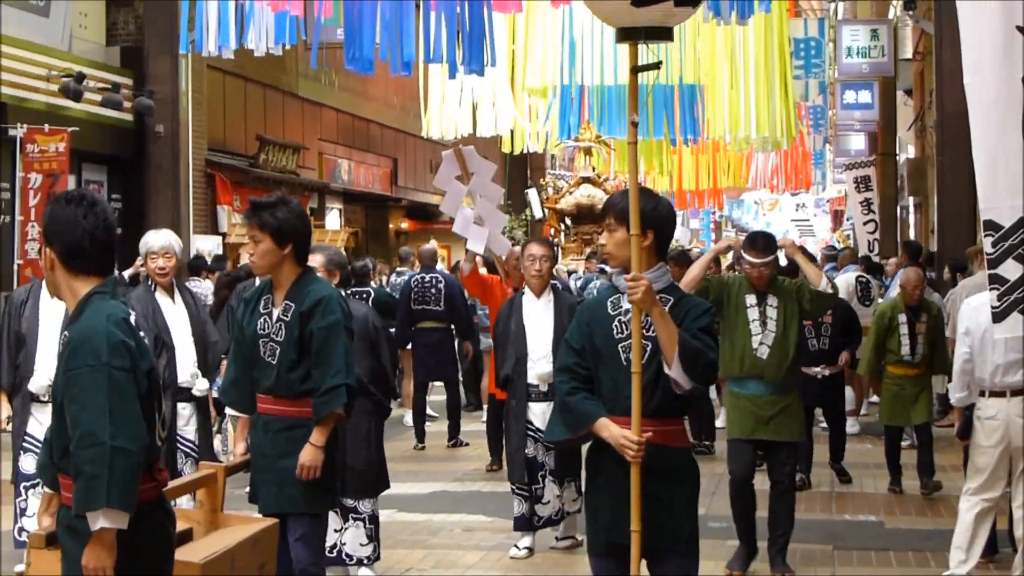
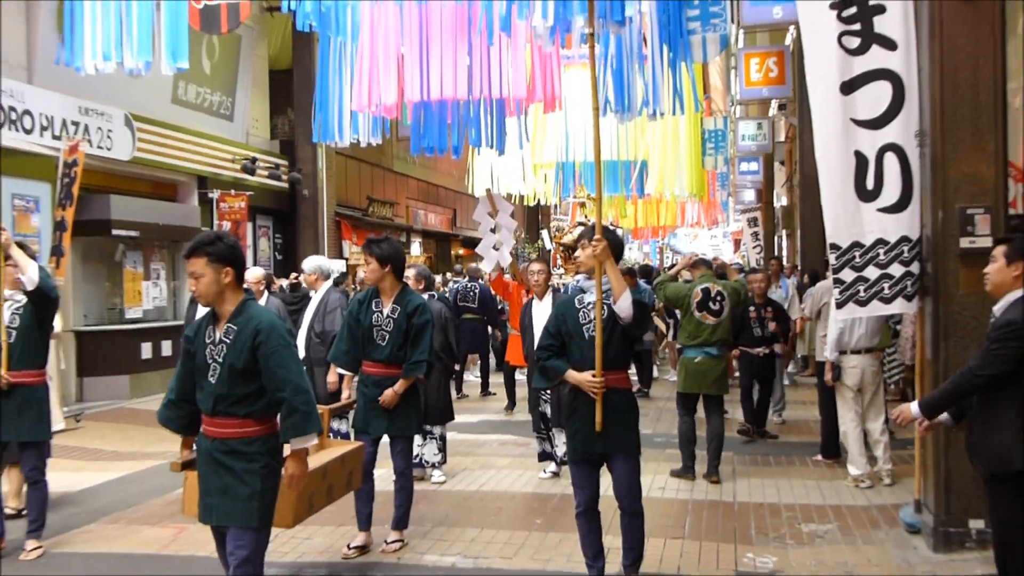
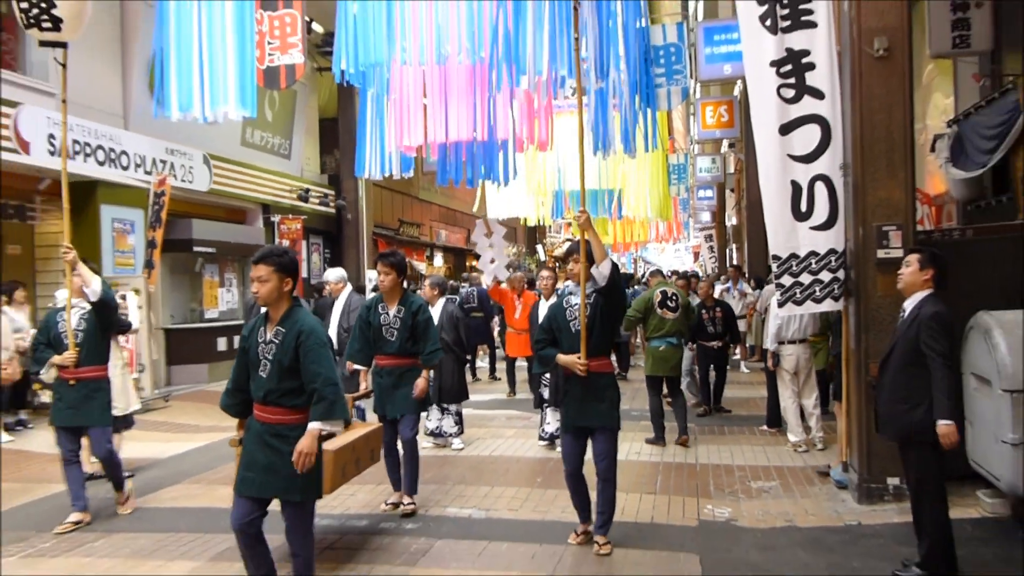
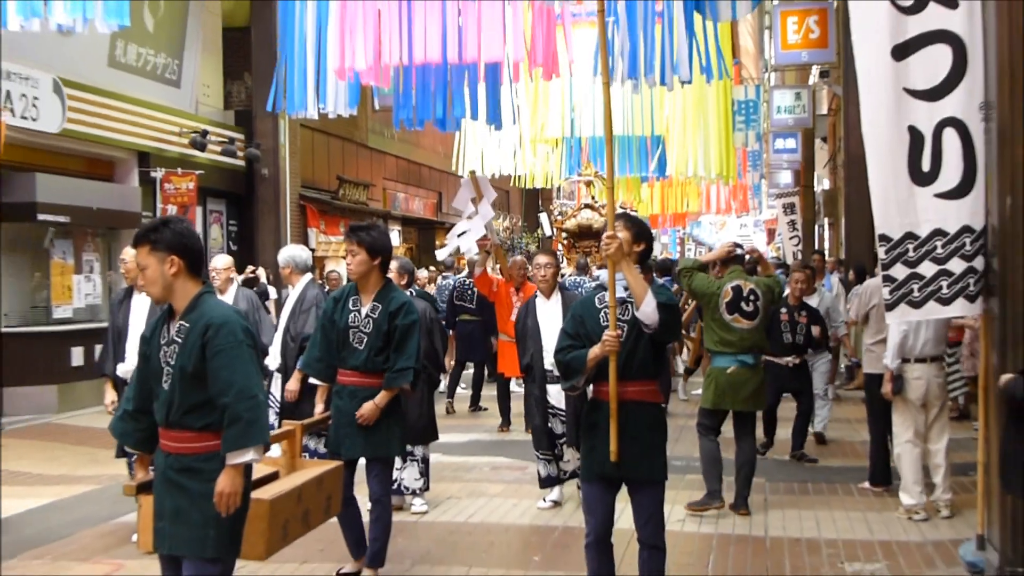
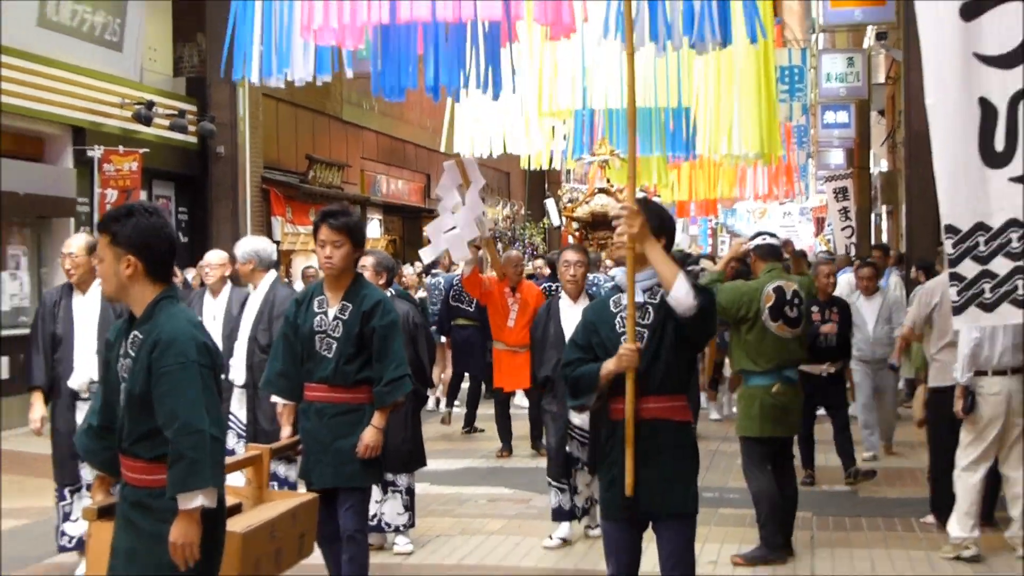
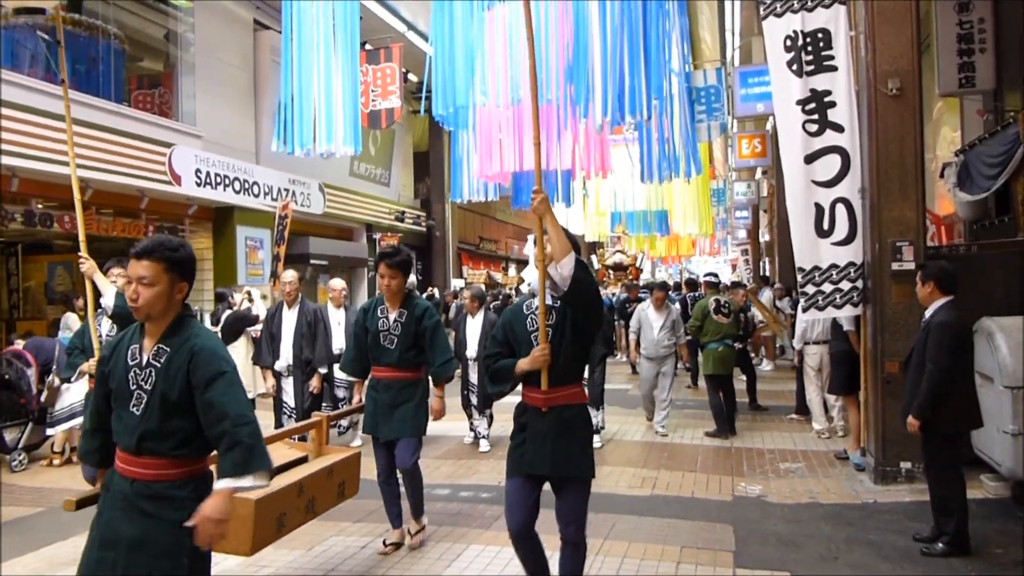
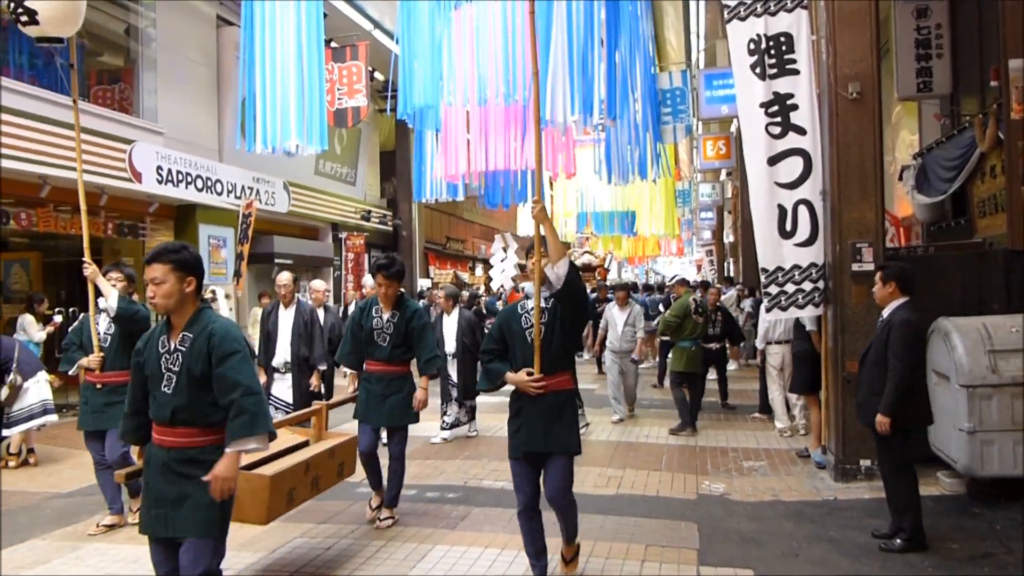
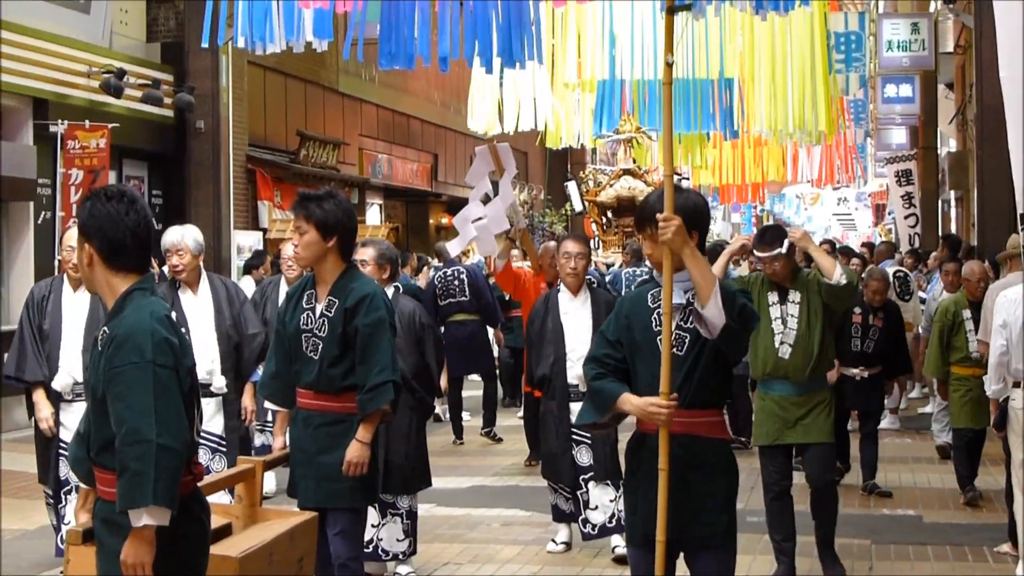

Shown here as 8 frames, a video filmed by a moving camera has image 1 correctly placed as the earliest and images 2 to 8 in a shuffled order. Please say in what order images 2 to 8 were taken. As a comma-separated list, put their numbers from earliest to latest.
8, 5, 4, 2, 3, 7, 6
